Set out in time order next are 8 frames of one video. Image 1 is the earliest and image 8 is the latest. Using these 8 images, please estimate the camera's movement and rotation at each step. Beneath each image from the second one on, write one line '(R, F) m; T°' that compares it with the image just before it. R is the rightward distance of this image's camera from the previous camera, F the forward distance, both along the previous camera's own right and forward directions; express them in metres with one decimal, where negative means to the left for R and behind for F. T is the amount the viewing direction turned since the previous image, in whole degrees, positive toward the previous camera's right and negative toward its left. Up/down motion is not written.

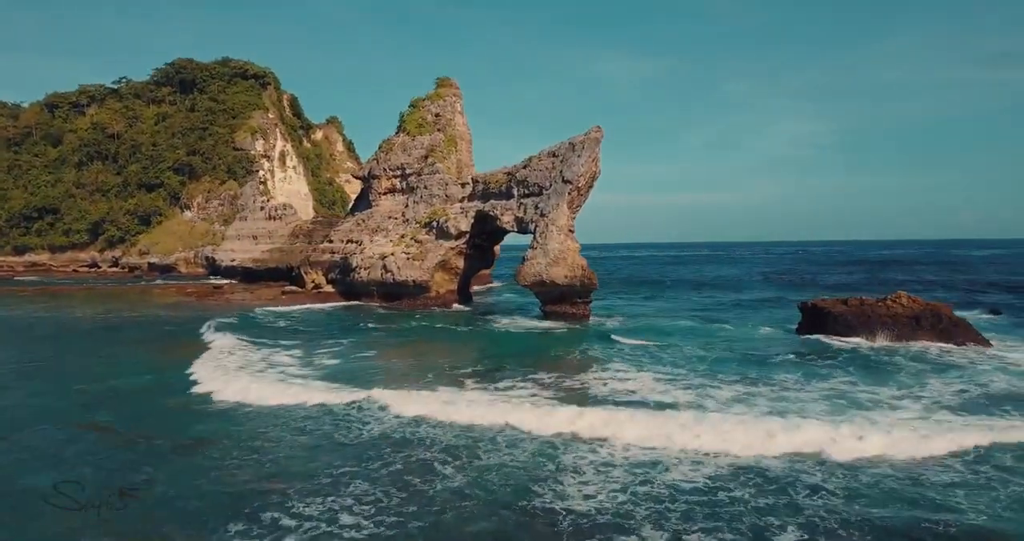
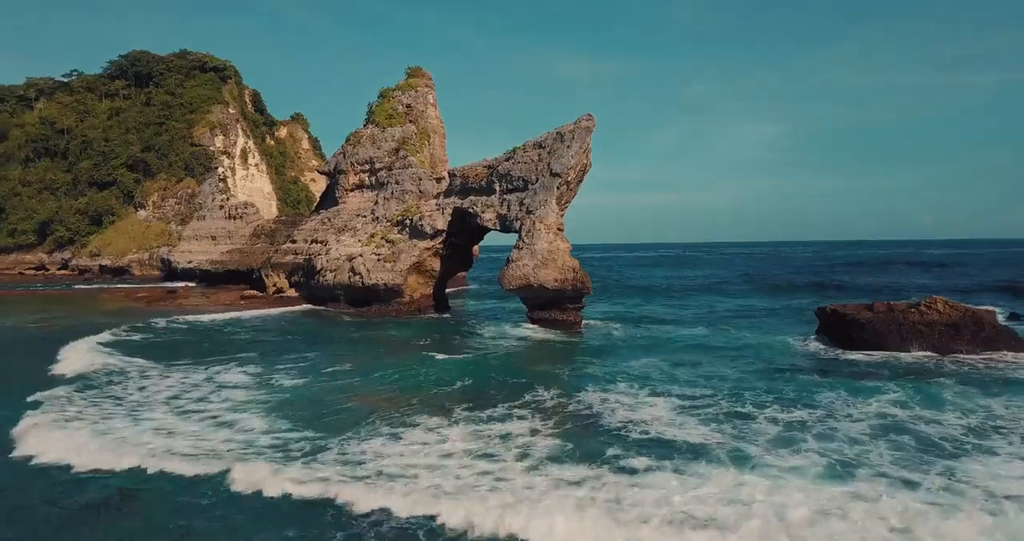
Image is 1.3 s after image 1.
(-0.6, +2.8) m; +3°
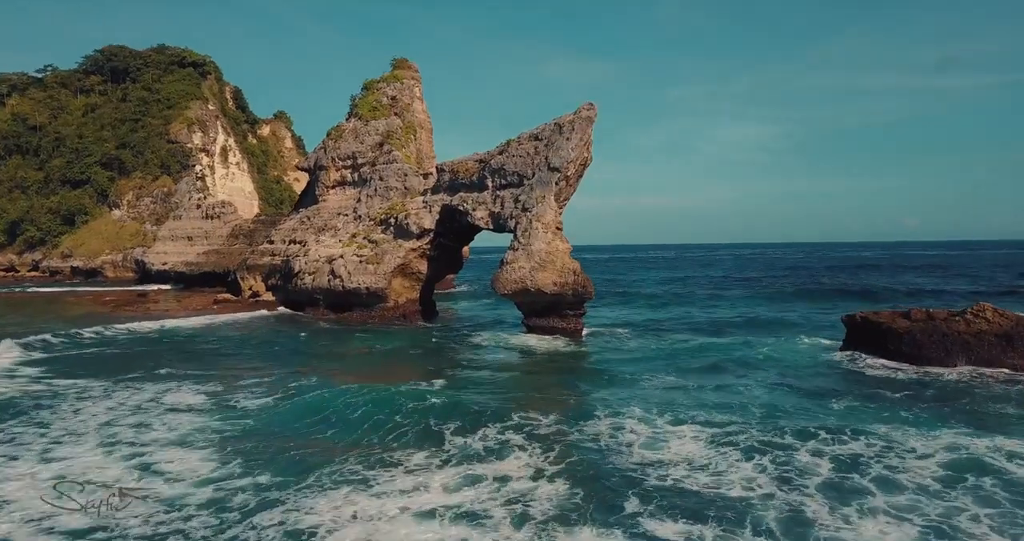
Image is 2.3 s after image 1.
(-0.3, +2.3) m; +1°
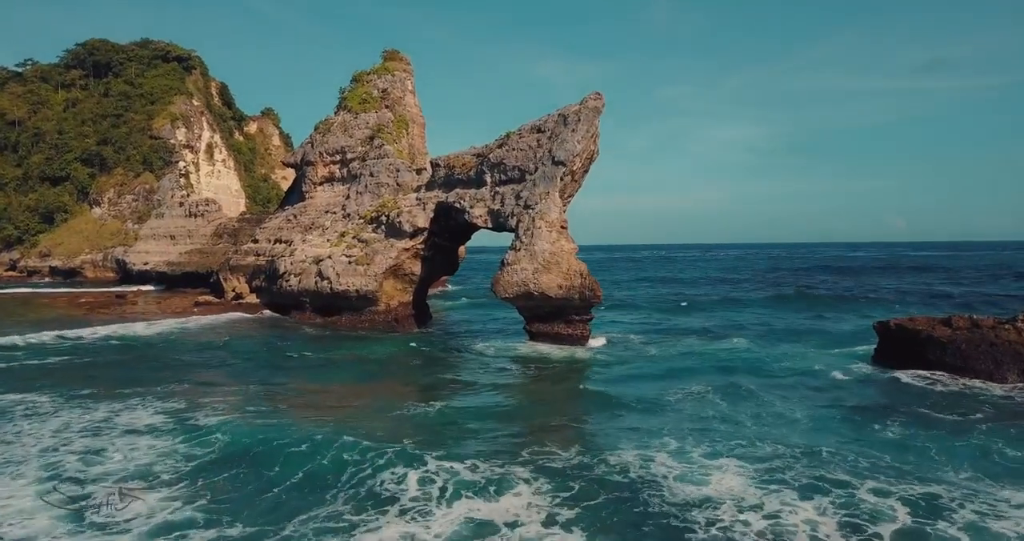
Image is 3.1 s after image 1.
(-0.4, +1.7) m; +1°
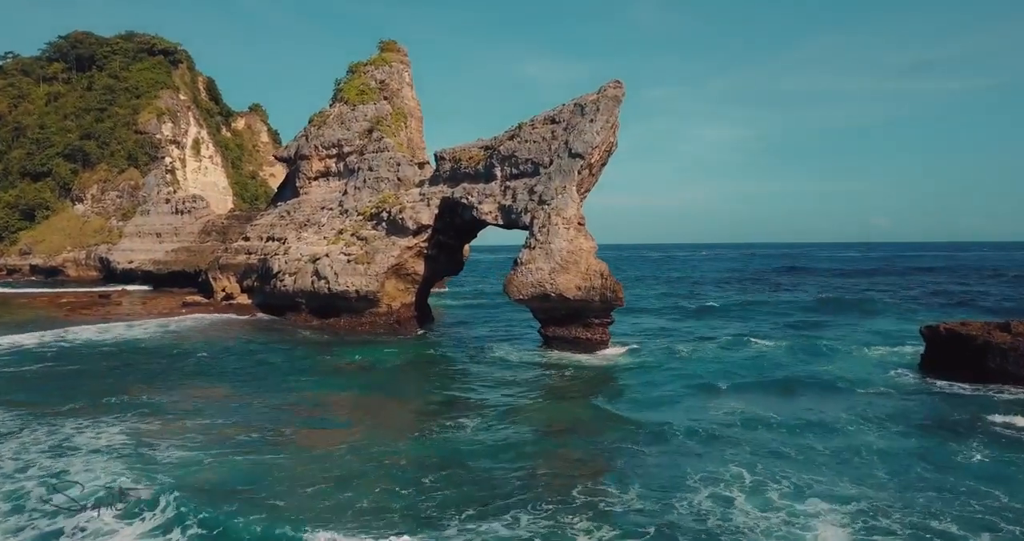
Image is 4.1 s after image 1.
(-0.8, +1.4) m; +1°
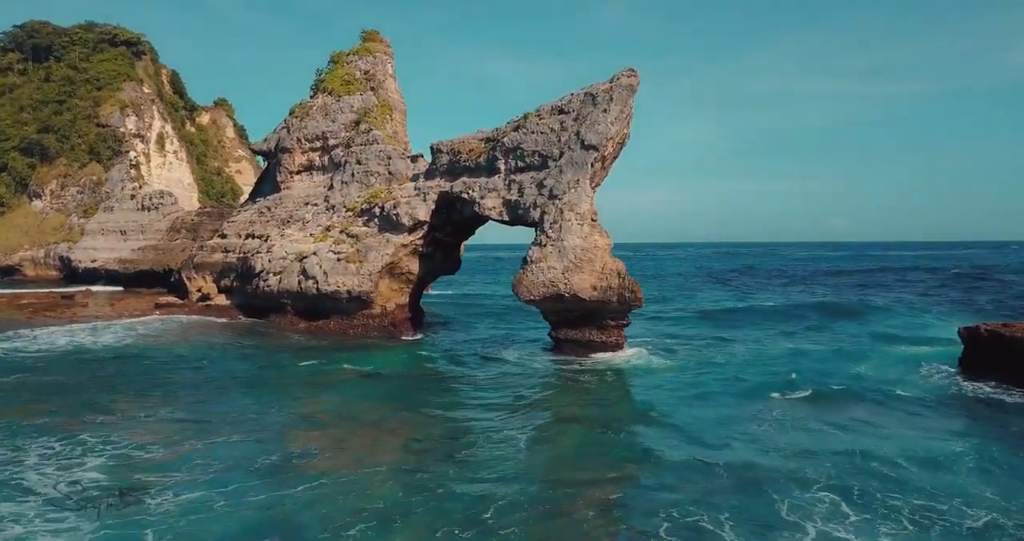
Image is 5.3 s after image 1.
(-1.2, +1.3) m; +3°
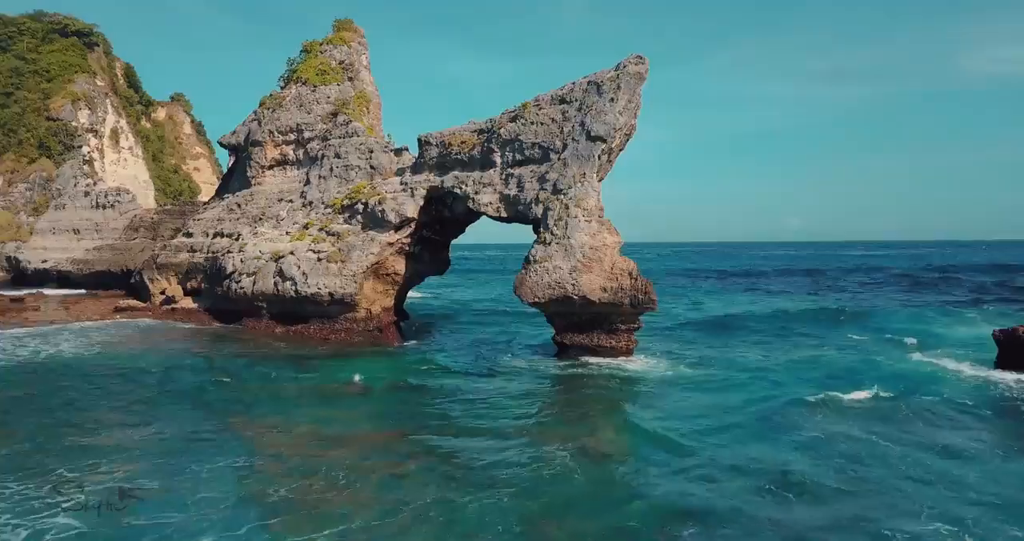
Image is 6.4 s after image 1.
(-1.0, +1.4) m; +3°
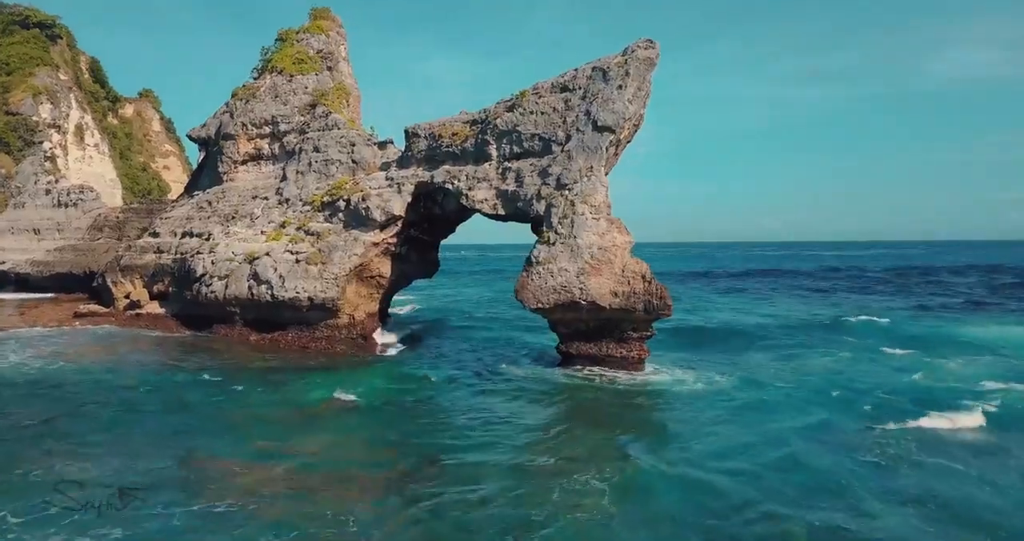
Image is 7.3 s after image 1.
(-0.6, +1.6) m; +2°
